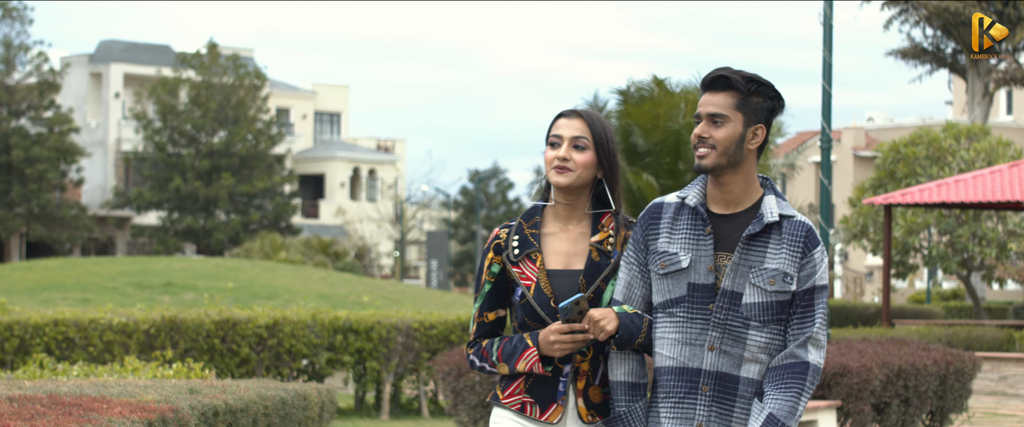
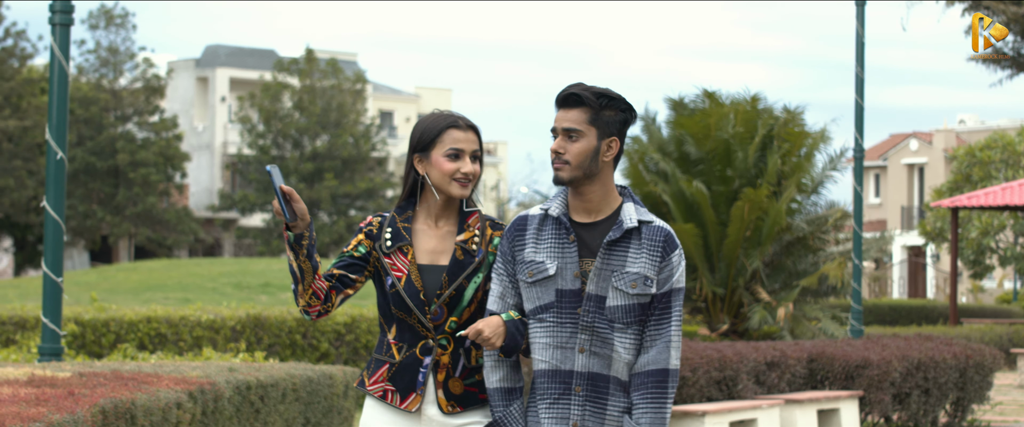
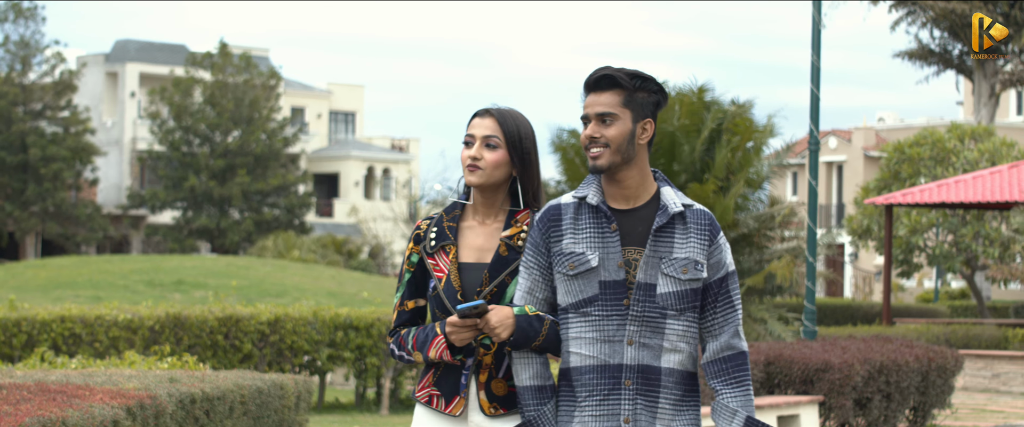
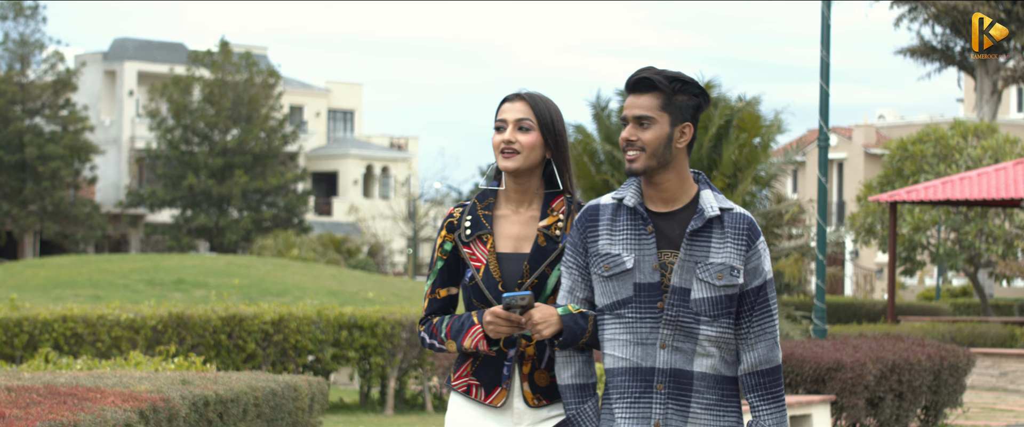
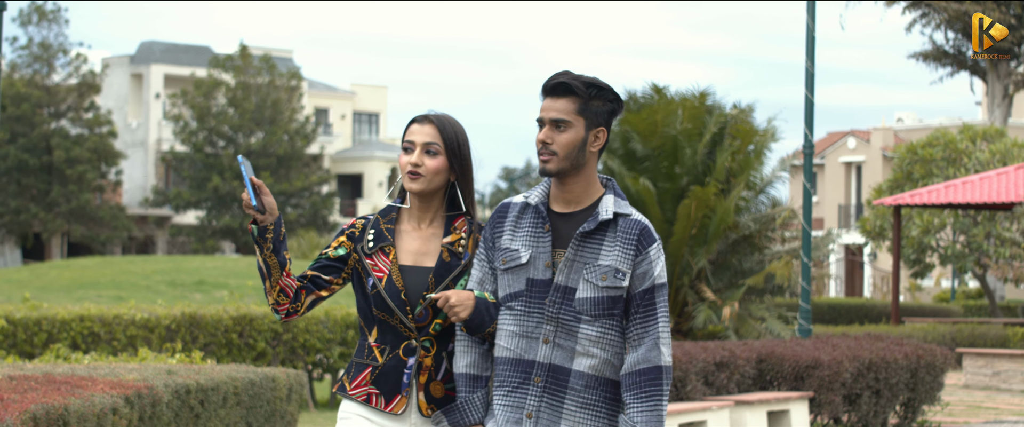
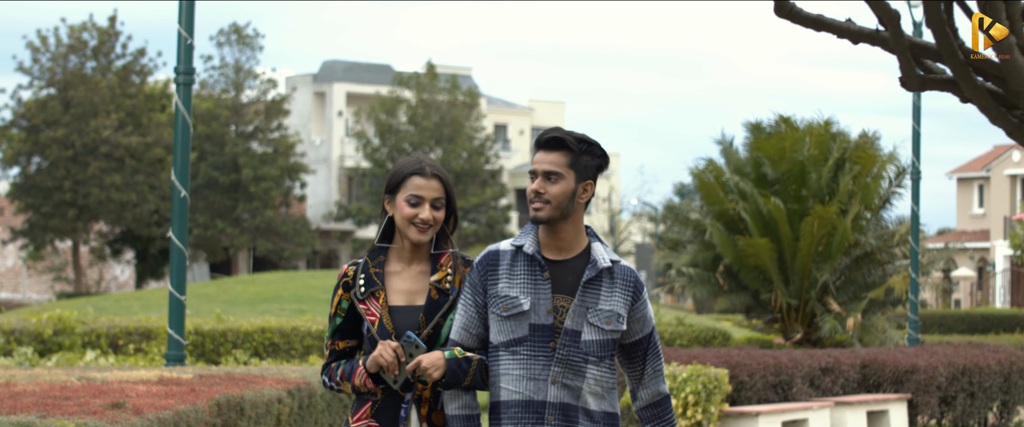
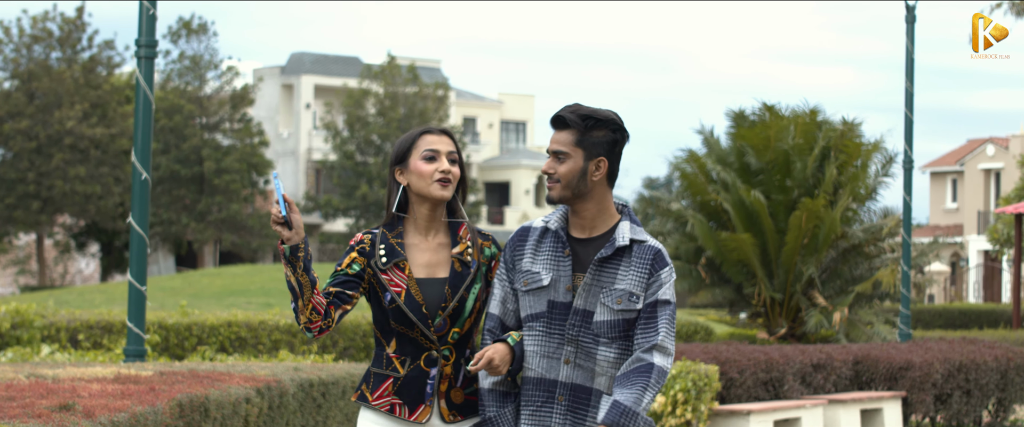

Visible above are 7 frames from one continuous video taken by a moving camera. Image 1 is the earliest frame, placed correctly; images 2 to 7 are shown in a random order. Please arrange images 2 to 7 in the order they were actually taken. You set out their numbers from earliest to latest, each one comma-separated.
4, 3, 5, 2, 7, 6
